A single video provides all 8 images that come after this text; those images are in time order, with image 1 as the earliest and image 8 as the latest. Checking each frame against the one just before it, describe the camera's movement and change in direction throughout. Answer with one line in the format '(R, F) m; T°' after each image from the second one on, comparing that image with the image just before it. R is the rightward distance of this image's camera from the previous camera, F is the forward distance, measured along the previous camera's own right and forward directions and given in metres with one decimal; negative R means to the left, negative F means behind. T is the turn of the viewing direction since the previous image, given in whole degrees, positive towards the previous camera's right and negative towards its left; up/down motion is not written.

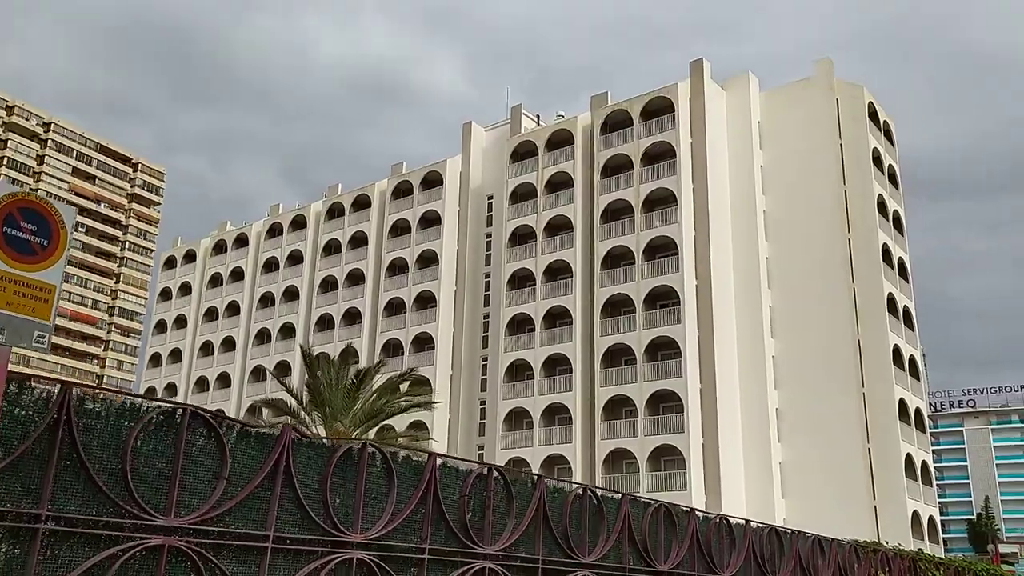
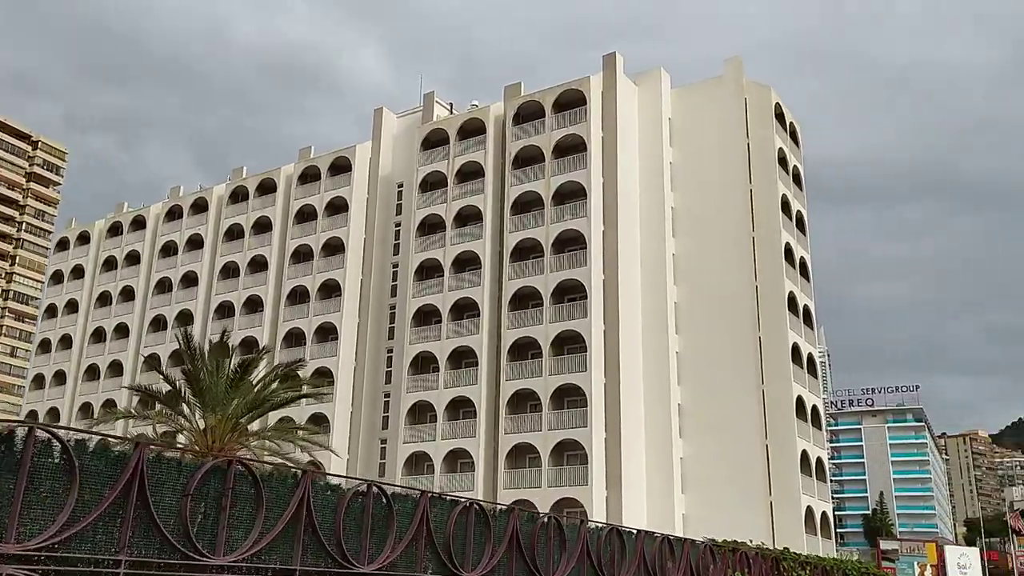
(+0.8, +0.8) m; +5°
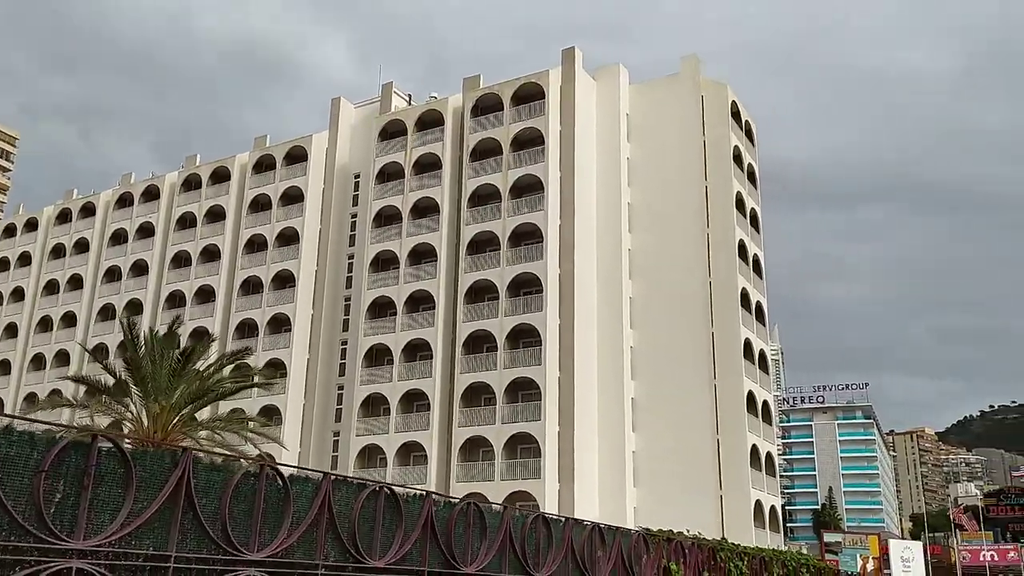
(+0.3, +0.3) m; +3°
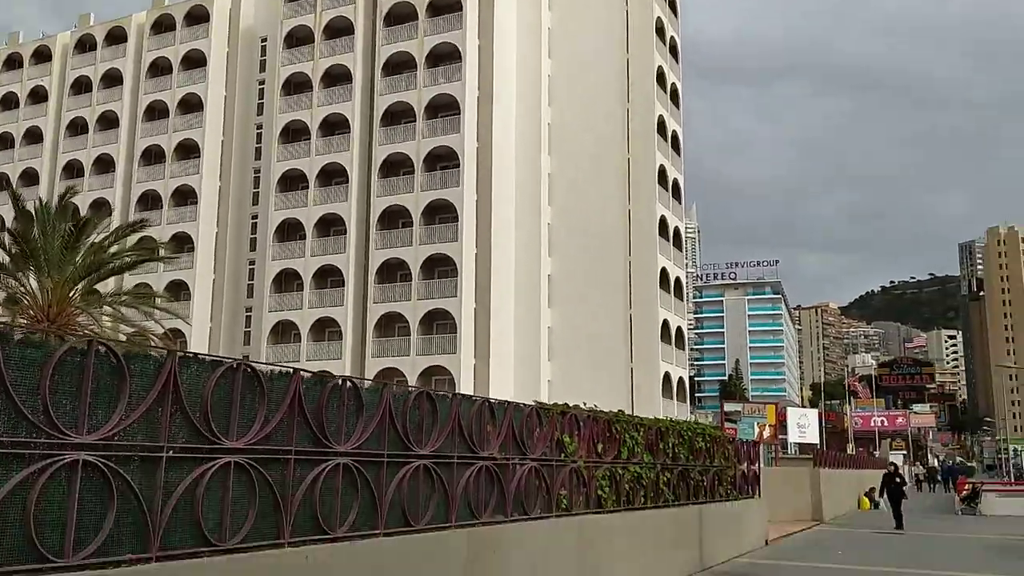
(+0.3, +0.4) m; +5°
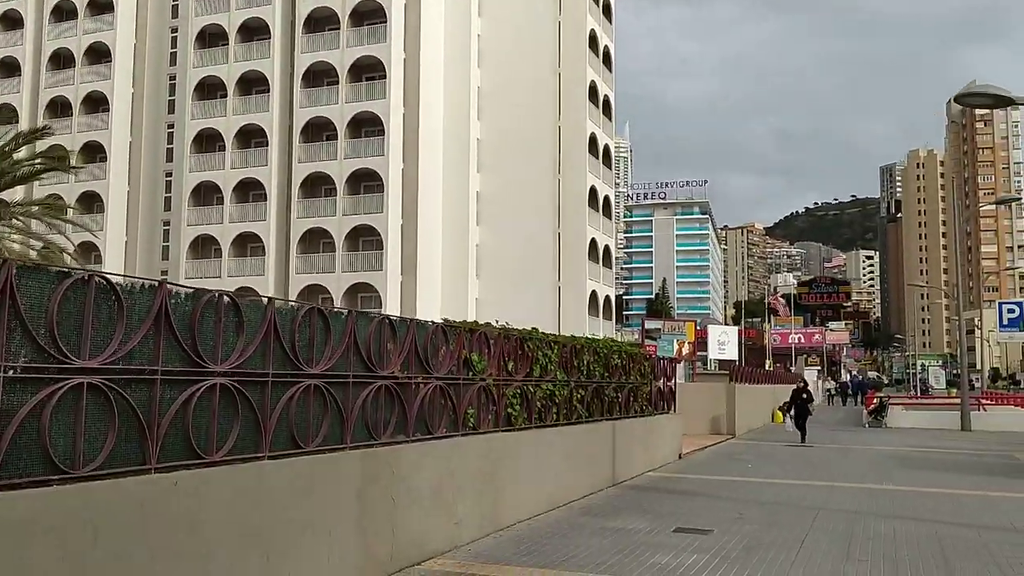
(+0.2, +0.3) m; +4°
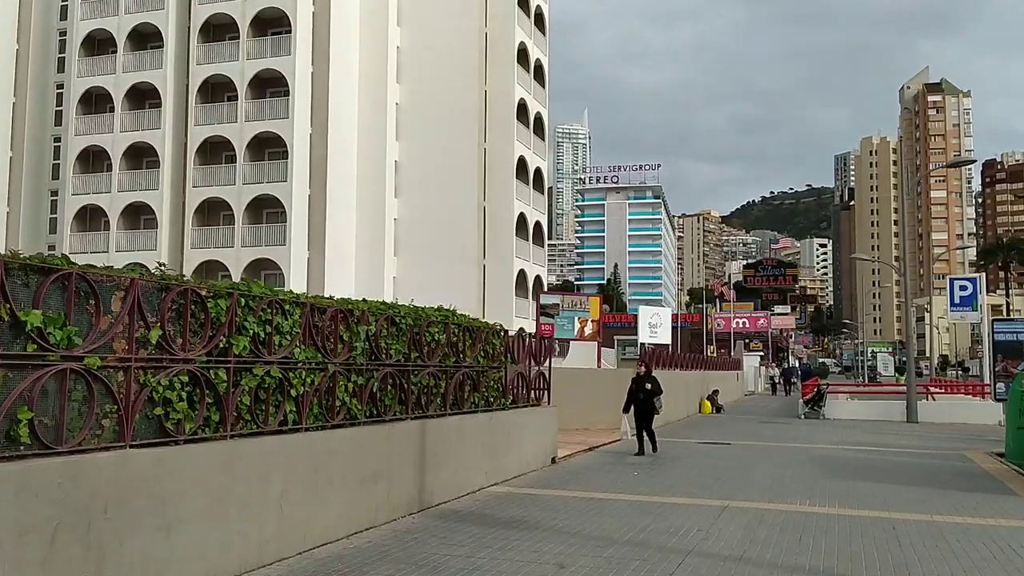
(+1.8, +3.4) m; +3°
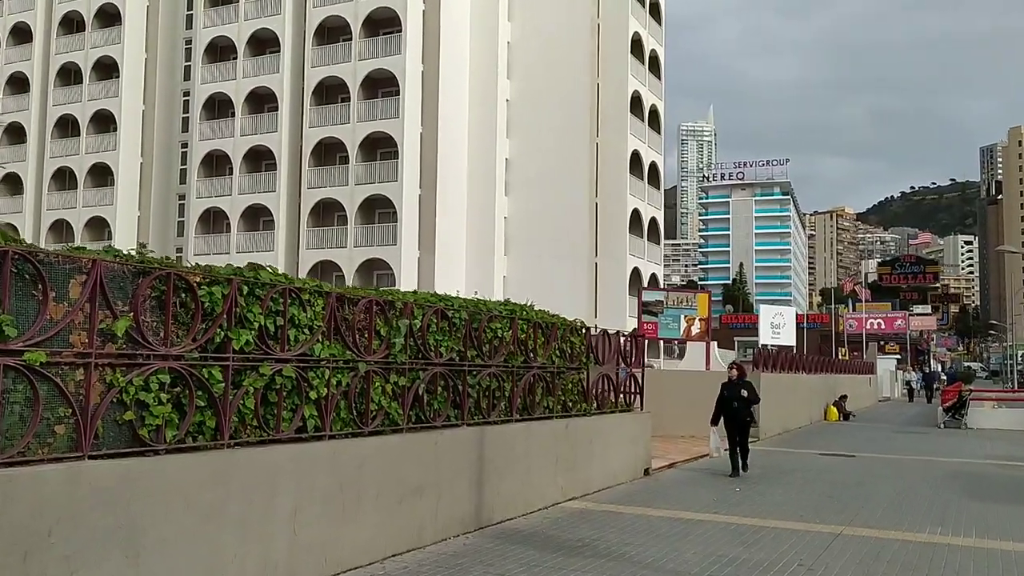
(+0.5, +1.1) m; -8°
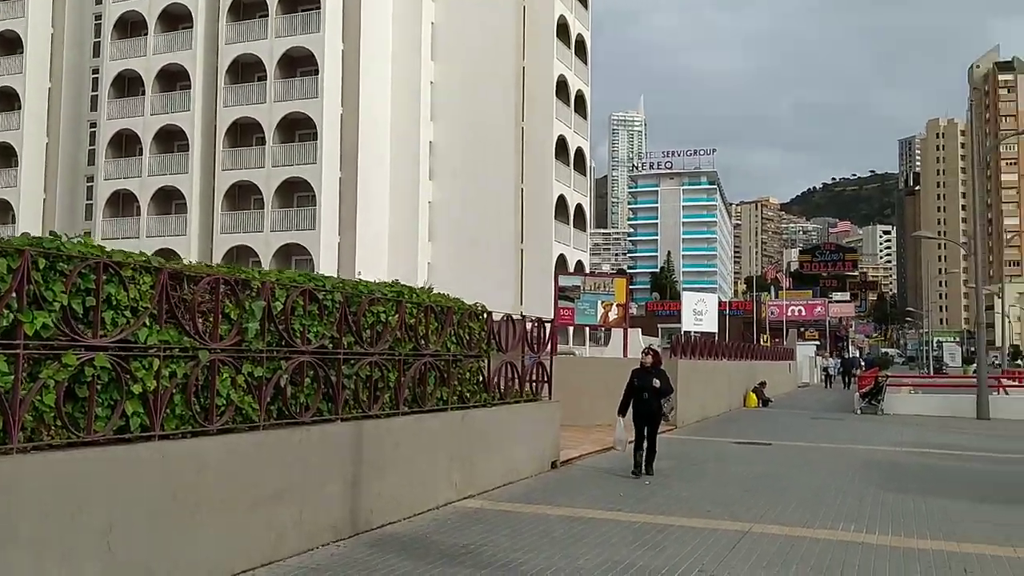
(+0.4, +0.7) m; +4°
